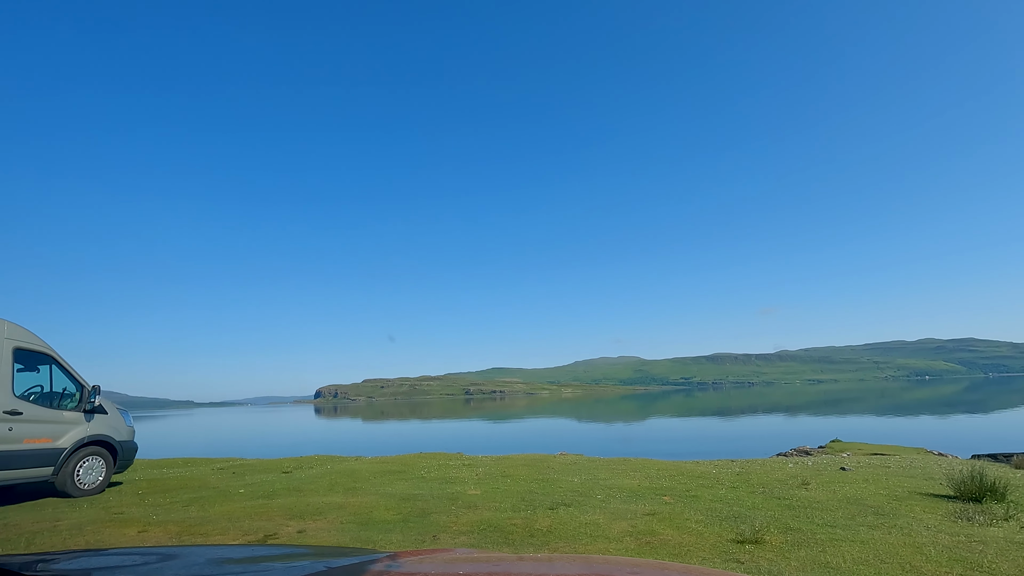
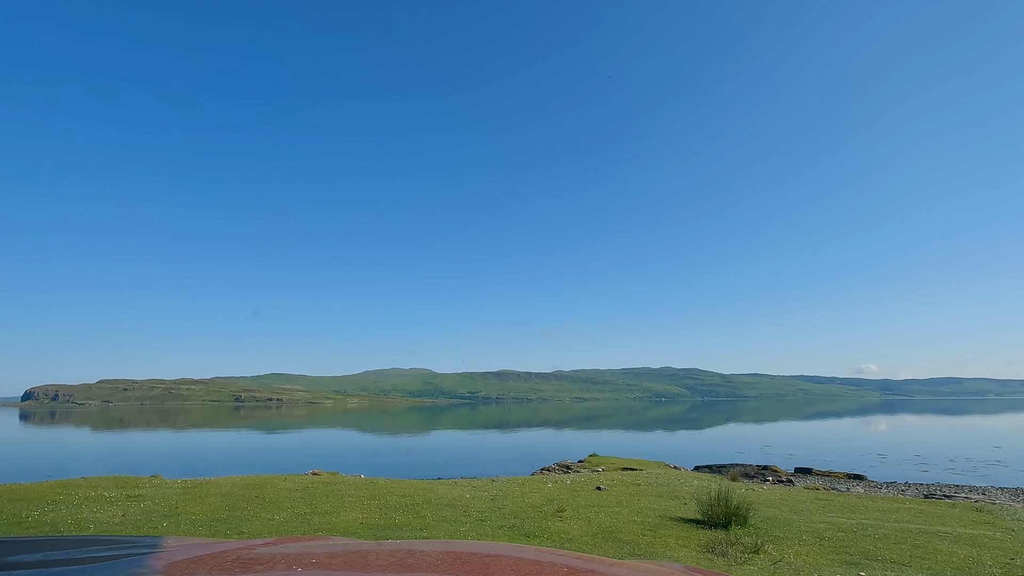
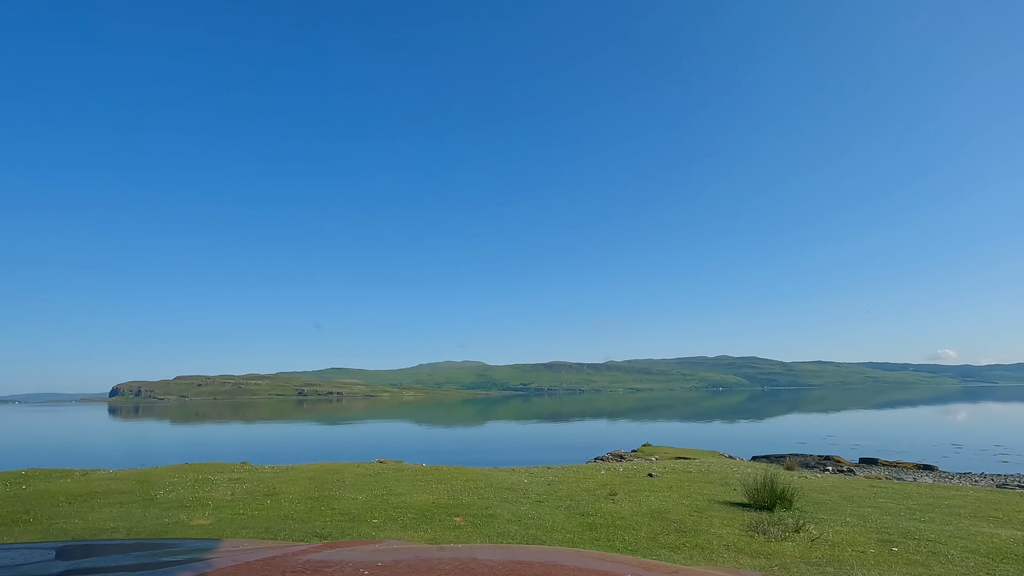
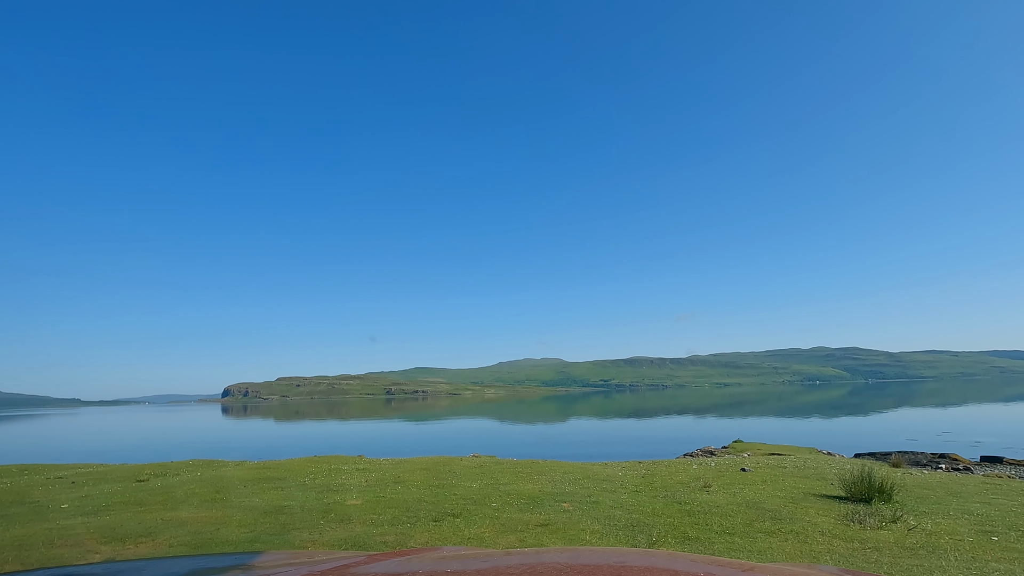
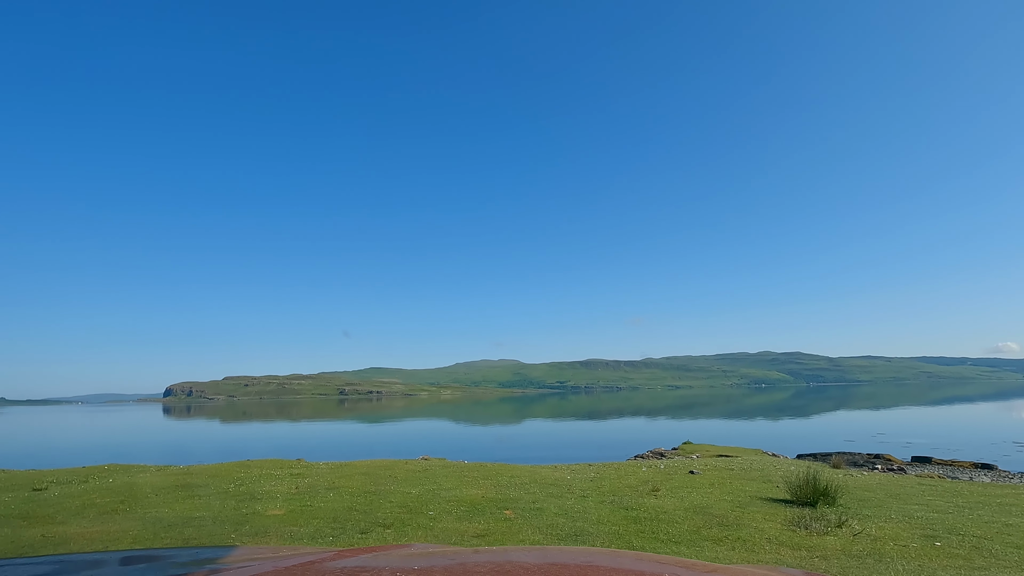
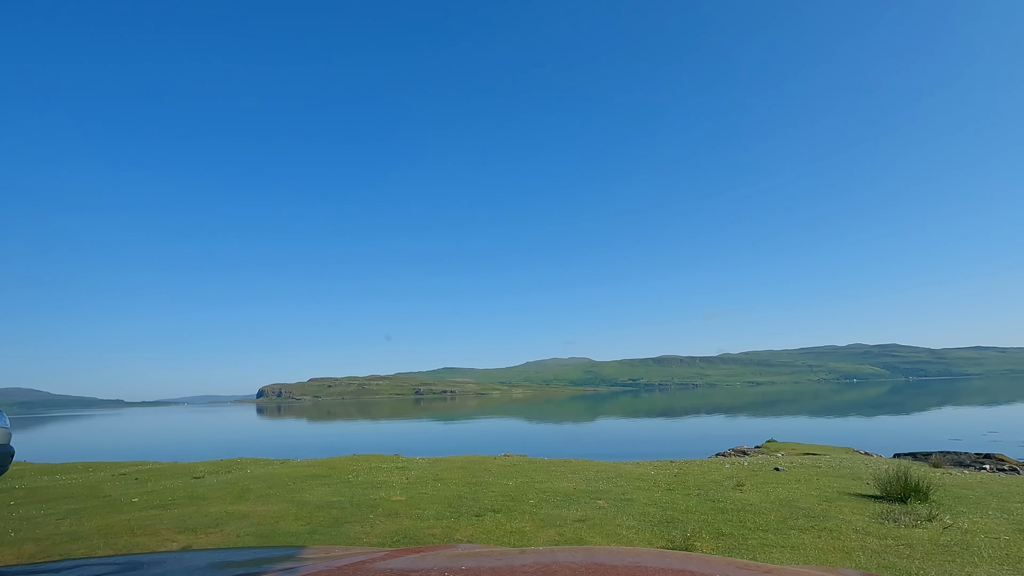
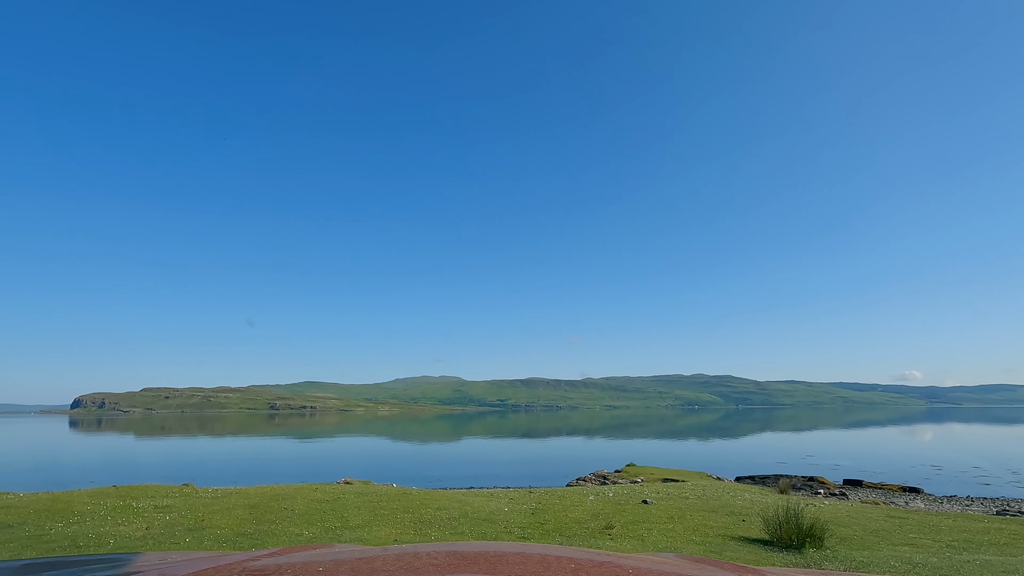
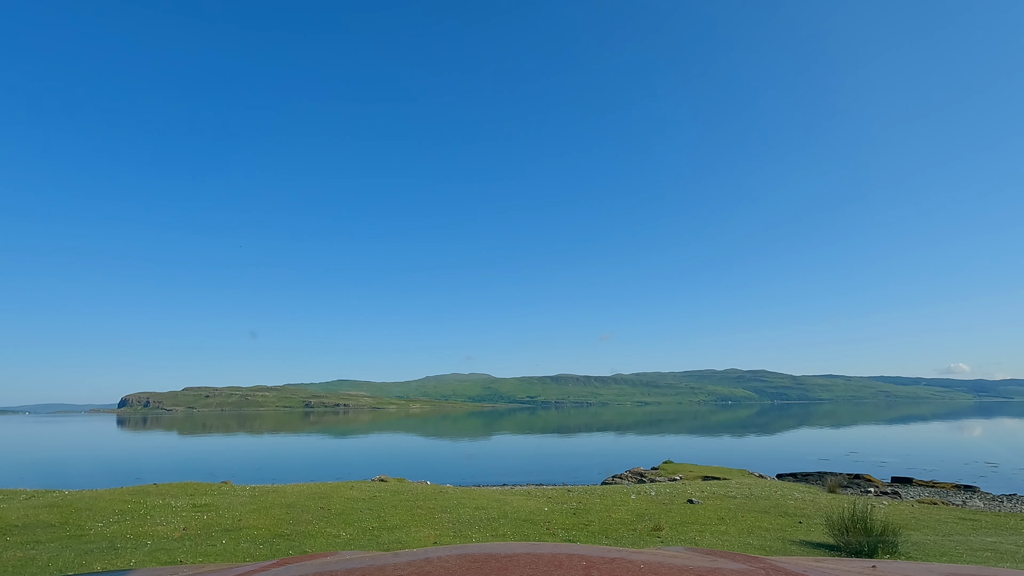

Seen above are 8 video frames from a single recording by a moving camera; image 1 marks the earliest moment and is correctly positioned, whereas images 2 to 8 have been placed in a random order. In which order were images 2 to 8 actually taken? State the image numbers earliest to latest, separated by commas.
6, 4, 5, 3, 2, 7, 8
